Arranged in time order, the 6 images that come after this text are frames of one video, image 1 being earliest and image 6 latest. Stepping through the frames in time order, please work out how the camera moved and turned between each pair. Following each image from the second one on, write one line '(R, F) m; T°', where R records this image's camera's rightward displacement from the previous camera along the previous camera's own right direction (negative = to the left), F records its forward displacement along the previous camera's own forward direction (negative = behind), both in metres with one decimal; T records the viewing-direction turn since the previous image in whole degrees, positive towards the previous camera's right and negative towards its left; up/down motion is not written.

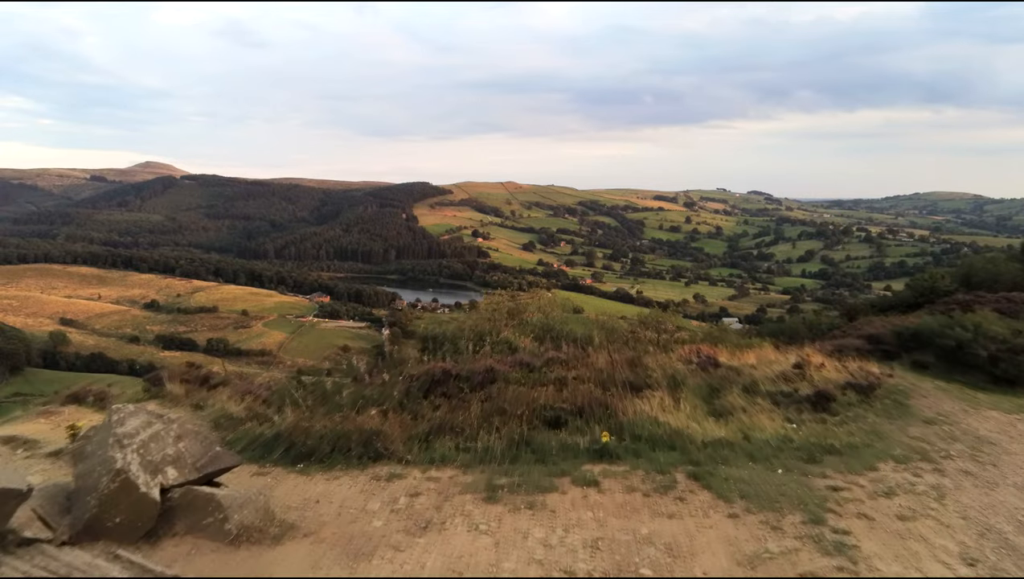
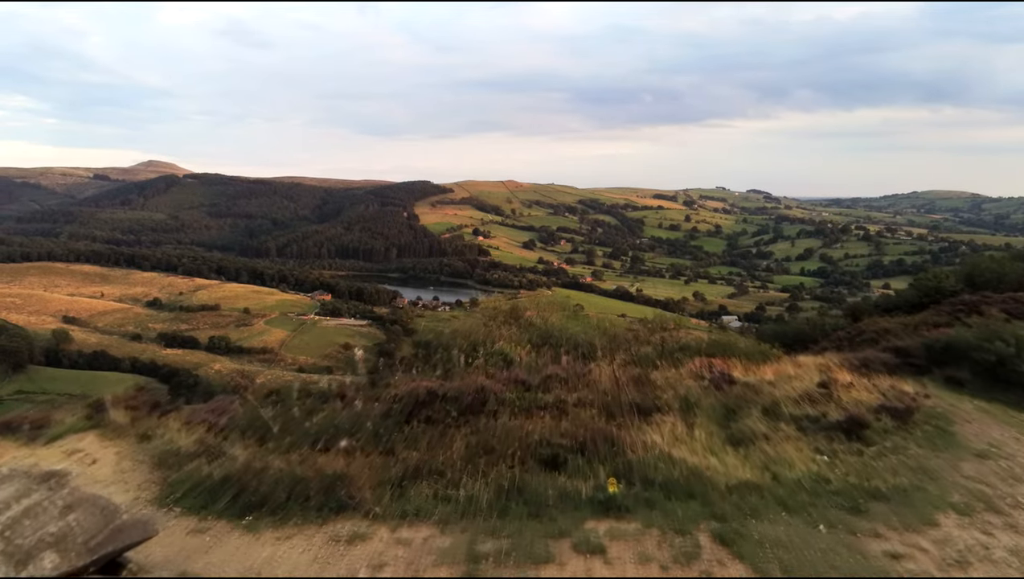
(-0.1, -0.5) m; 0°
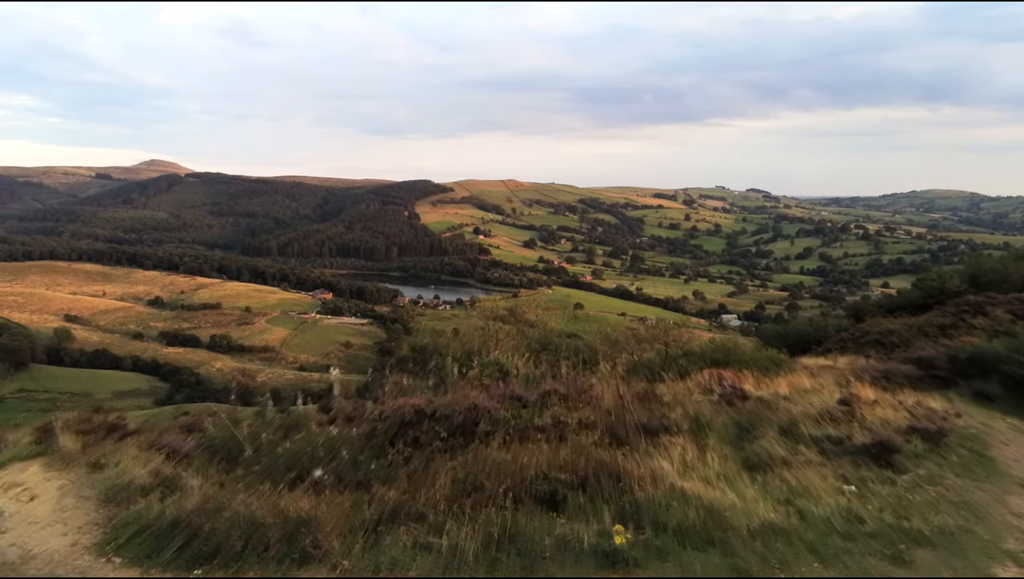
(-0.1, -0.4) m; 0°
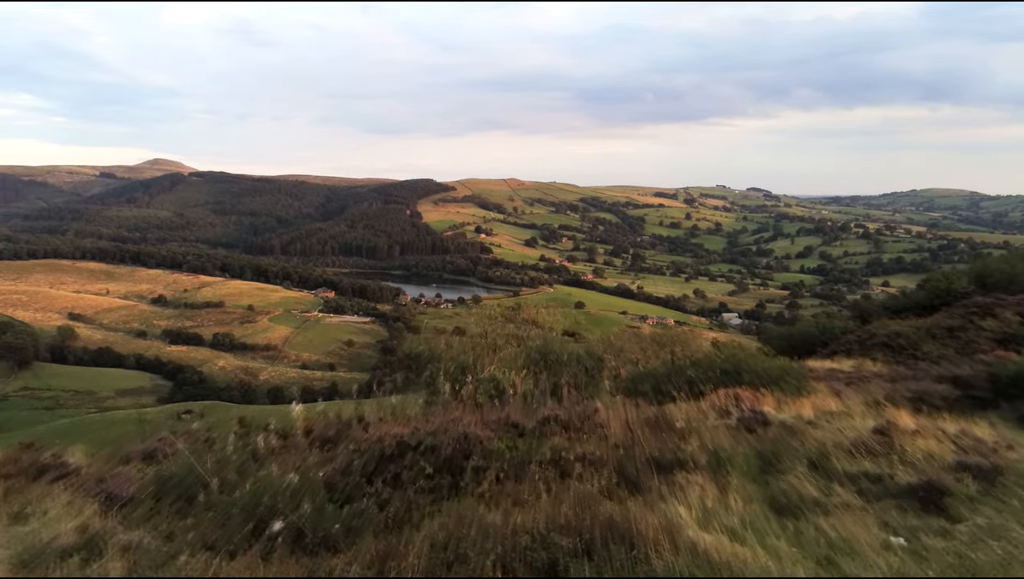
(-0.2, -0.4) m; 0°
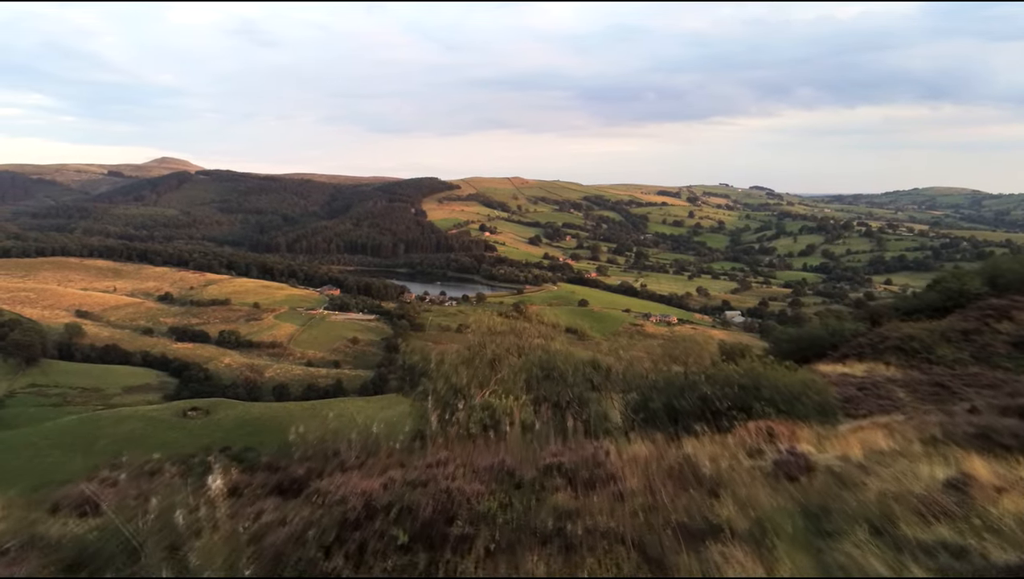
(-0.4, -0.6) m; 0°
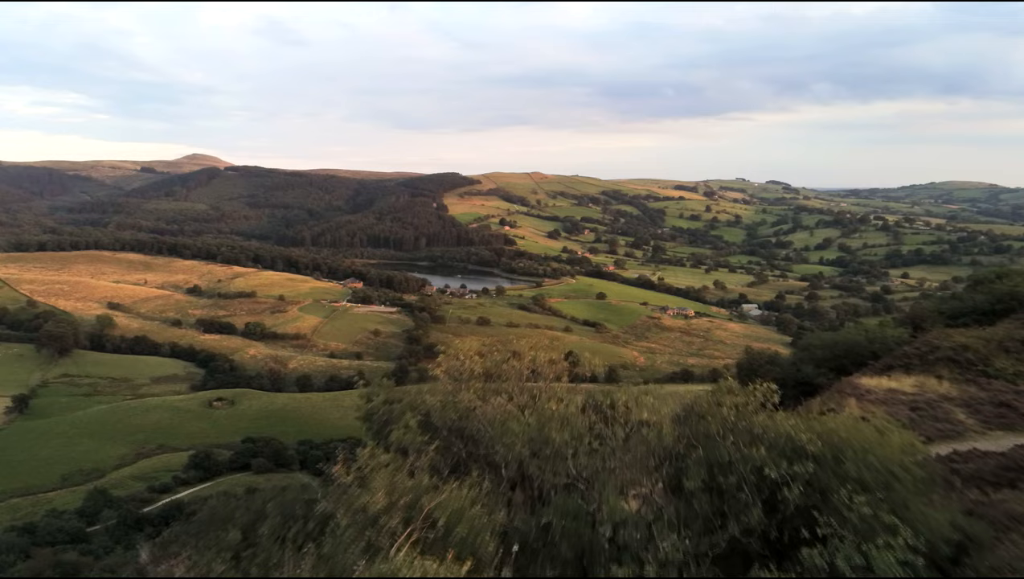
(-2.0, -2.1) m; -1°
